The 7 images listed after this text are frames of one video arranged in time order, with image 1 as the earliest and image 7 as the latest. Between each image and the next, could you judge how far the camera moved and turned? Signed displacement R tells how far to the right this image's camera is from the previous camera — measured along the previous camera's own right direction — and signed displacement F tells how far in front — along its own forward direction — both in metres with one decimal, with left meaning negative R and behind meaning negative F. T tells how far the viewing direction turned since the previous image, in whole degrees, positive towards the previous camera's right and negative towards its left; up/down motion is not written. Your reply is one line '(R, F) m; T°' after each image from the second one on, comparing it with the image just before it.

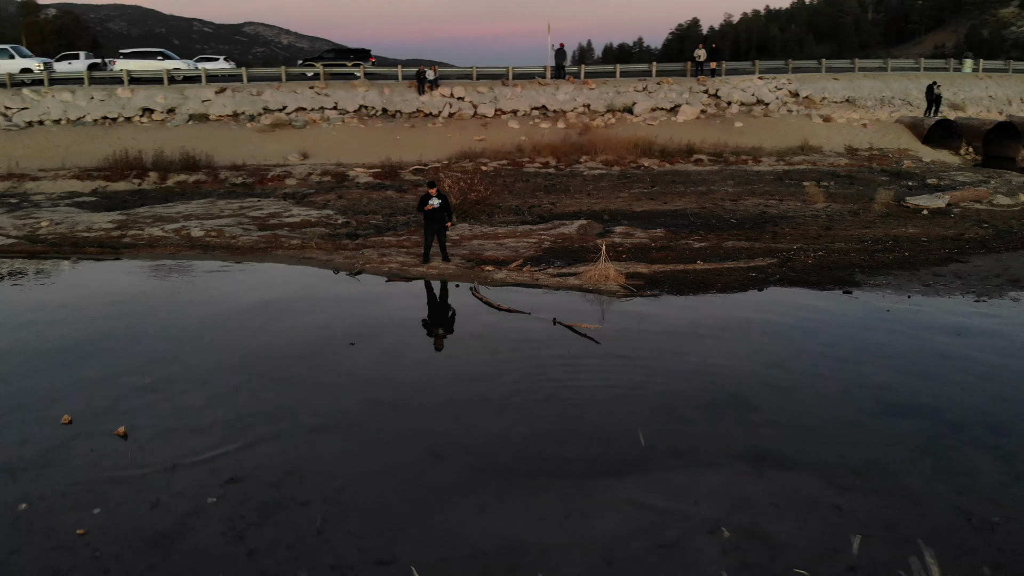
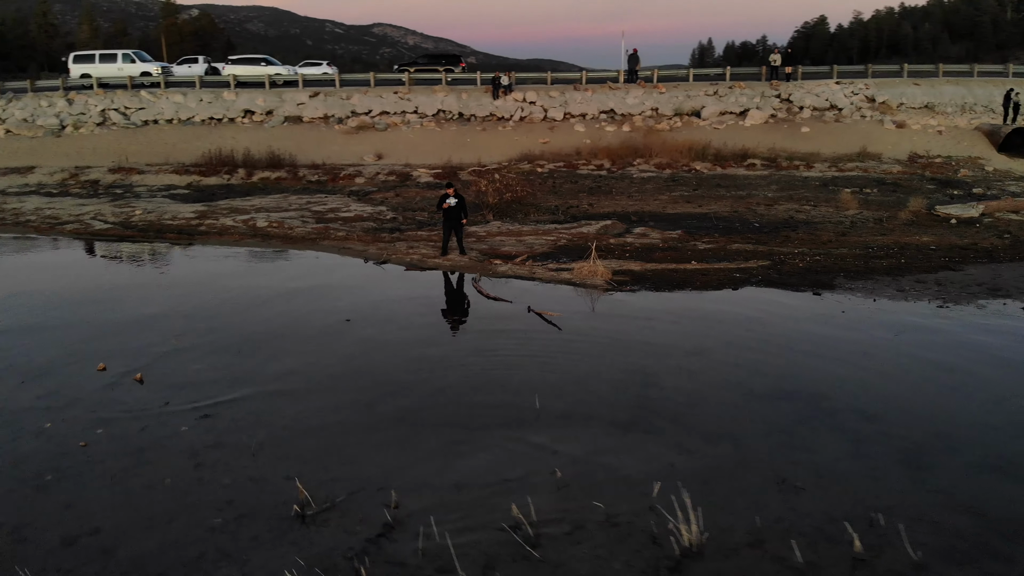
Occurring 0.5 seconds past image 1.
(+1.6, -1.1) m; -8°
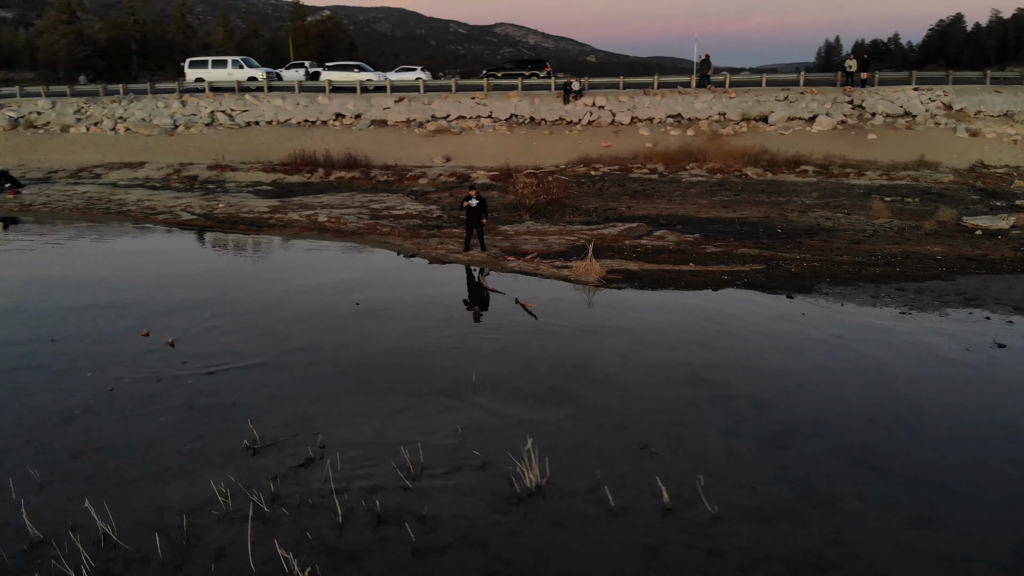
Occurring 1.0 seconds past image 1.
(+1.7, -1.2) m; -8°
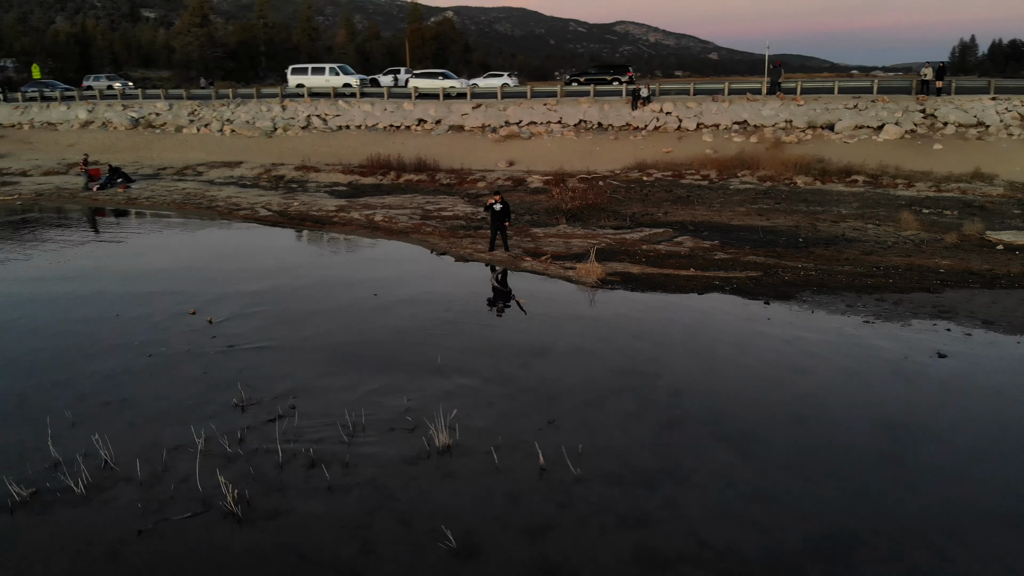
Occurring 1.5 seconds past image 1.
(+1.8, -1.2) m; -8°
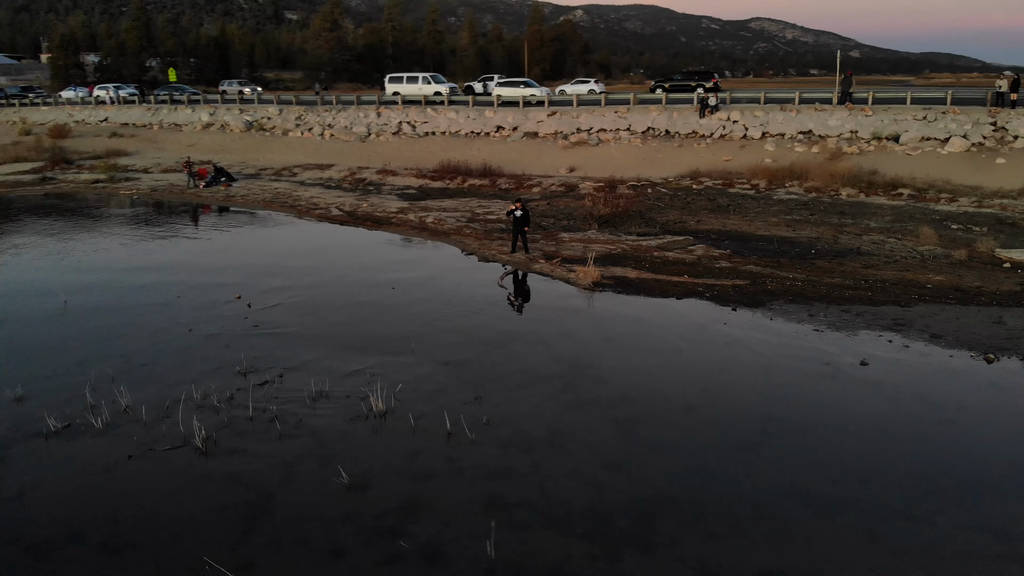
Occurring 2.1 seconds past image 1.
(+2.2, -1.5) m; -8°
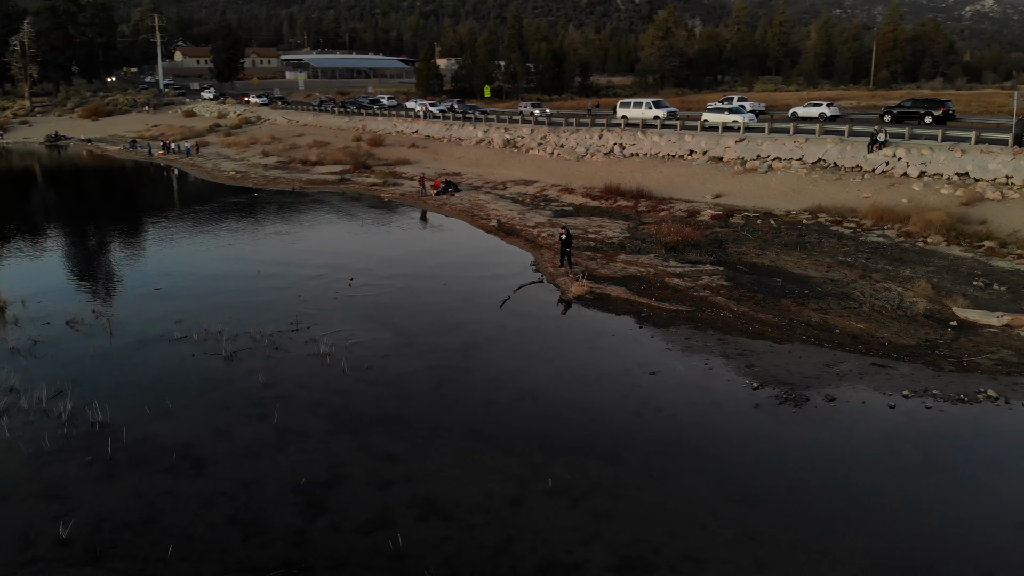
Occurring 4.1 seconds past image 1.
(+8.5, -4.0) m; -24°
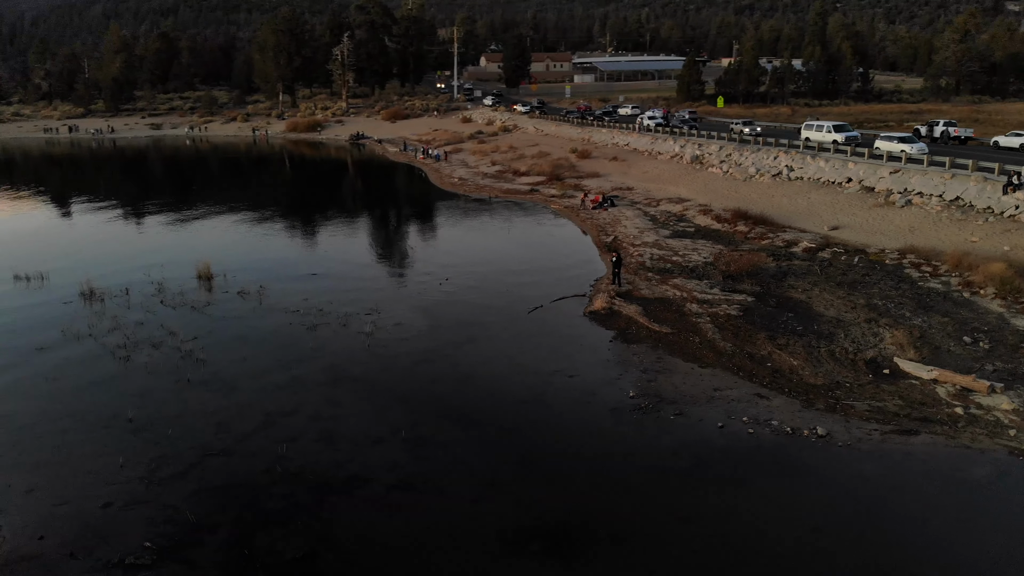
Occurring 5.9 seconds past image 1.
(+8.4, -3.7) m; -21°
